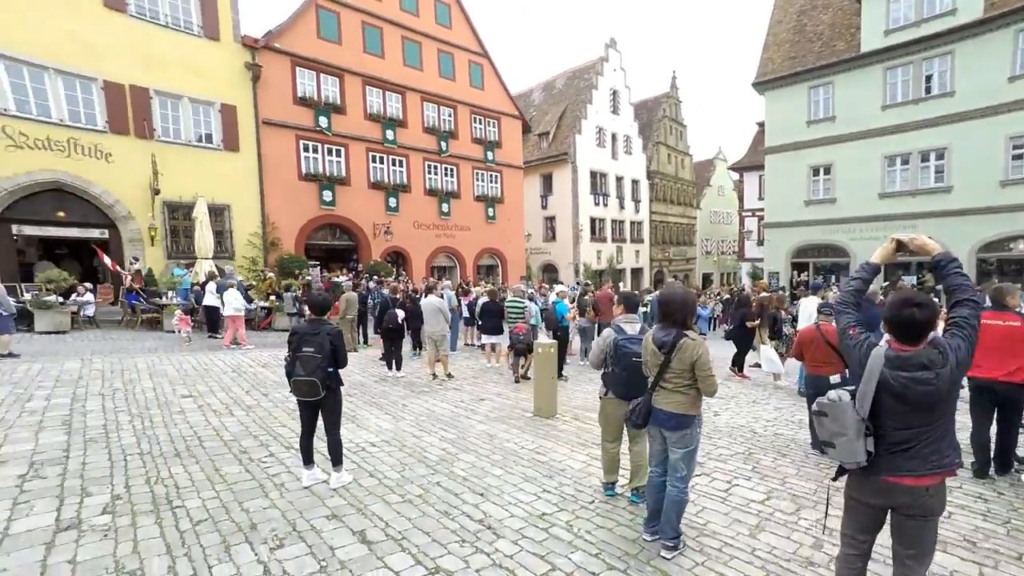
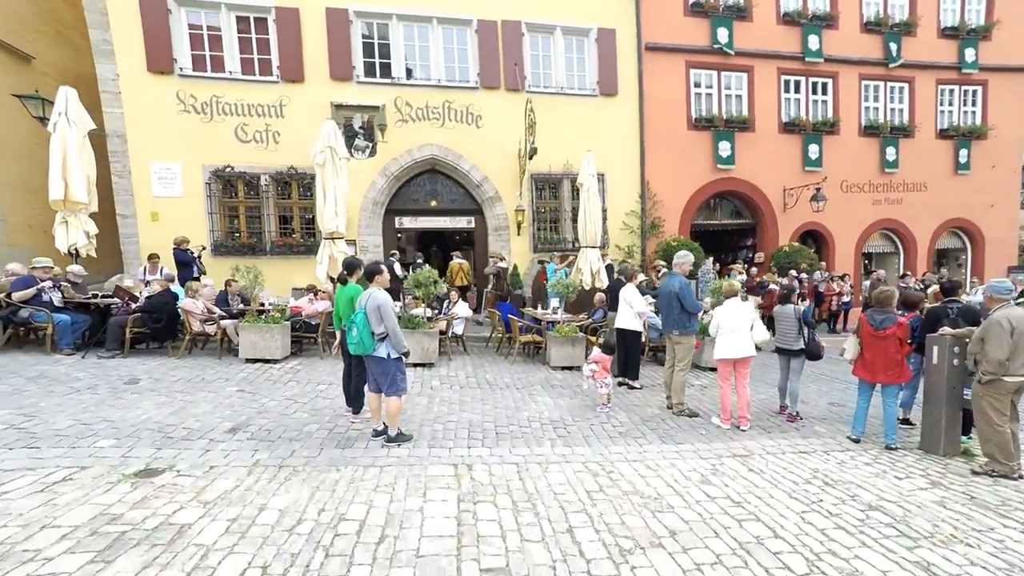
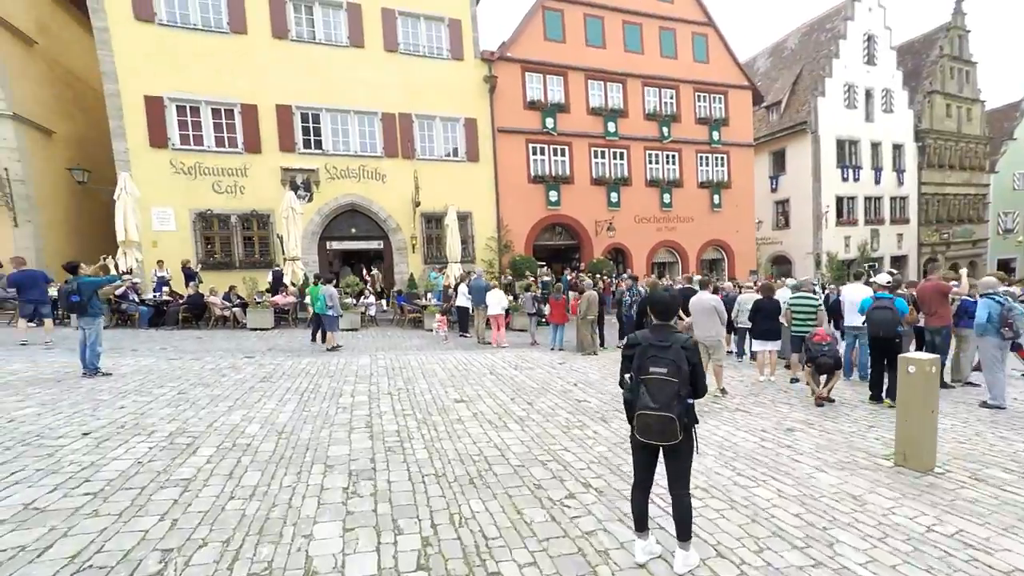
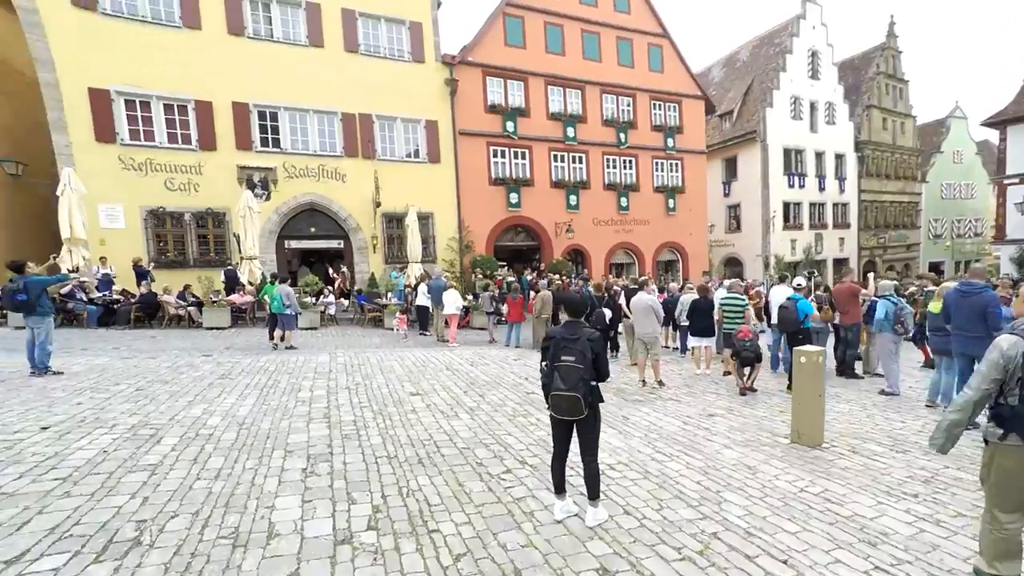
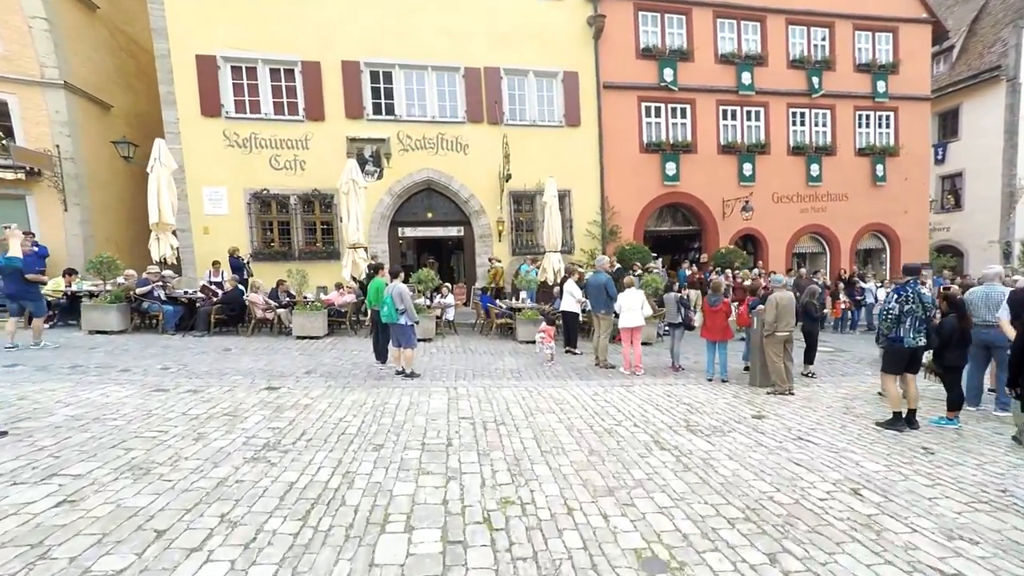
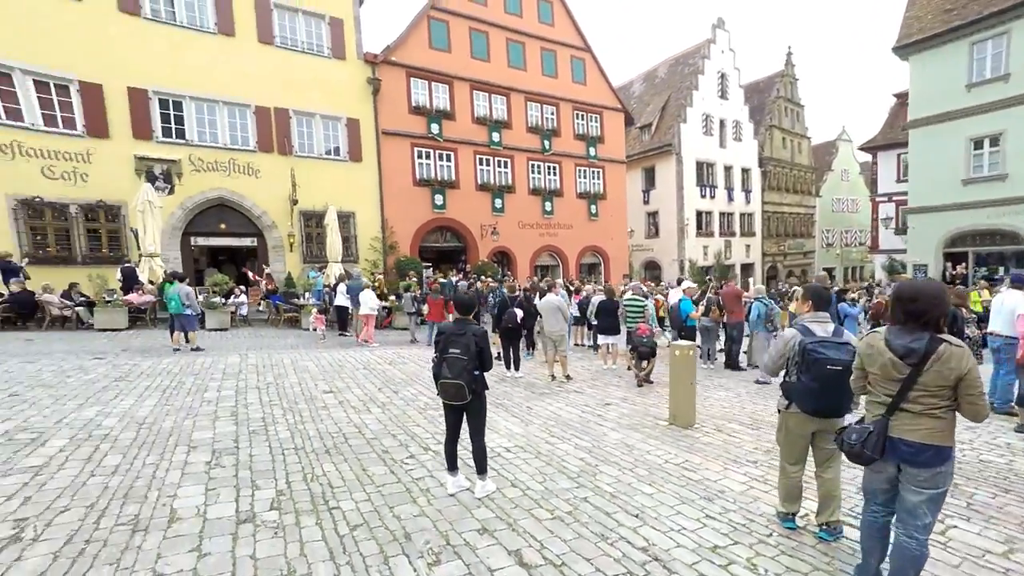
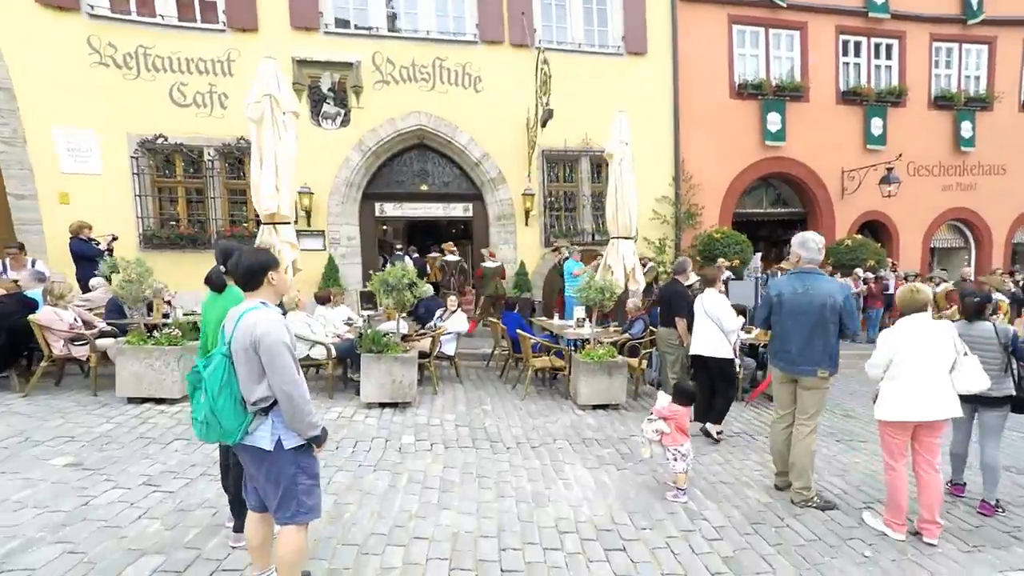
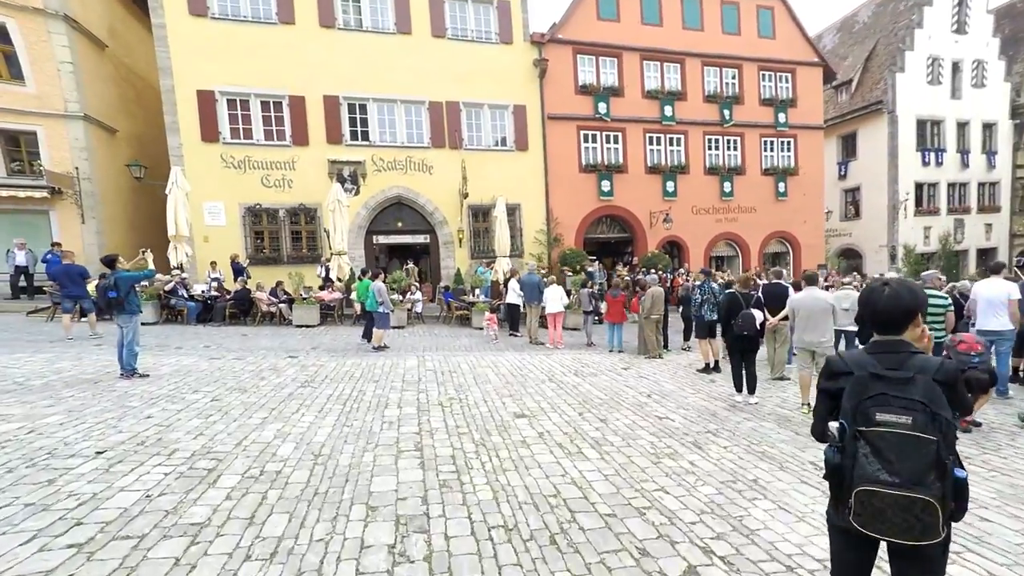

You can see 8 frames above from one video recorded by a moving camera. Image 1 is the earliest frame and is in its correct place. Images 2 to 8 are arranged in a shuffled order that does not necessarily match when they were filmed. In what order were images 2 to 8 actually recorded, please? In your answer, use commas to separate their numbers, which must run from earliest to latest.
6, 4, 3, 8, 5, 2, 7
